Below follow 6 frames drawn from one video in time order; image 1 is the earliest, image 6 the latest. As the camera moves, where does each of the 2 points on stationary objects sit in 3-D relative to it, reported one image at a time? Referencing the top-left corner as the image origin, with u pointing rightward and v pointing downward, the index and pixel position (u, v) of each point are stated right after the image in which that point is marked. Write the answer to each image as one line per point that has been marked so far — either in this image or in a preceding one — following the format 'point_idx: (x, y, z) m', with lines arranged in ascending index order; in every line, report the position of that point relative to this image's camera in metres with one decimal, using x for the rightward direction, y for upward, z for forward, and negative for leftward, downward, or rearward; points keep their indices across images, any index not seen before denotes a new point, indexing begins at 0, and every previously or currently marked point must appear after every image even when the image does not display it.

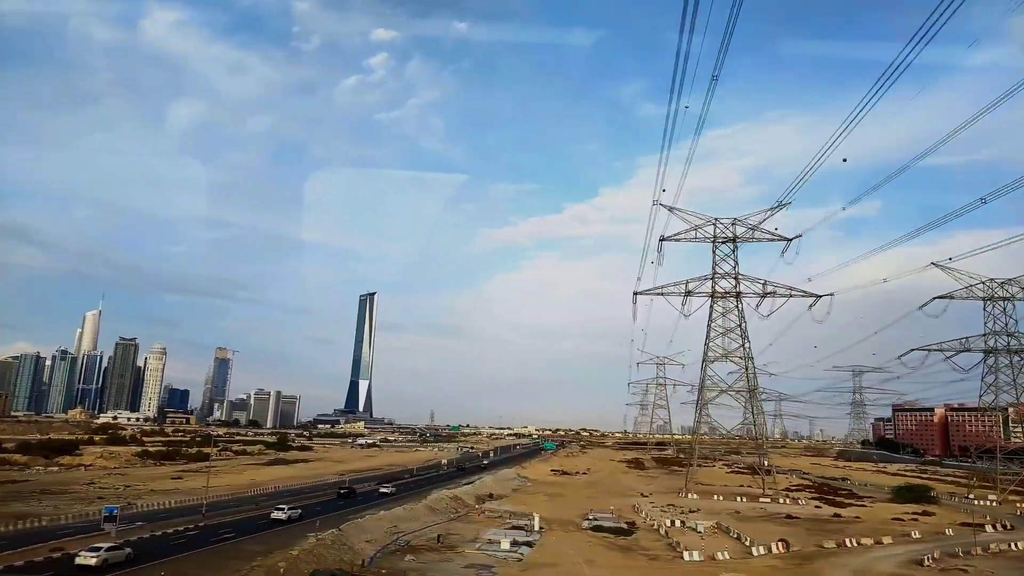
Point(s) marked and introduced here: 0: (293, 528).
0: (-6.4, -7.3, +17.7) m
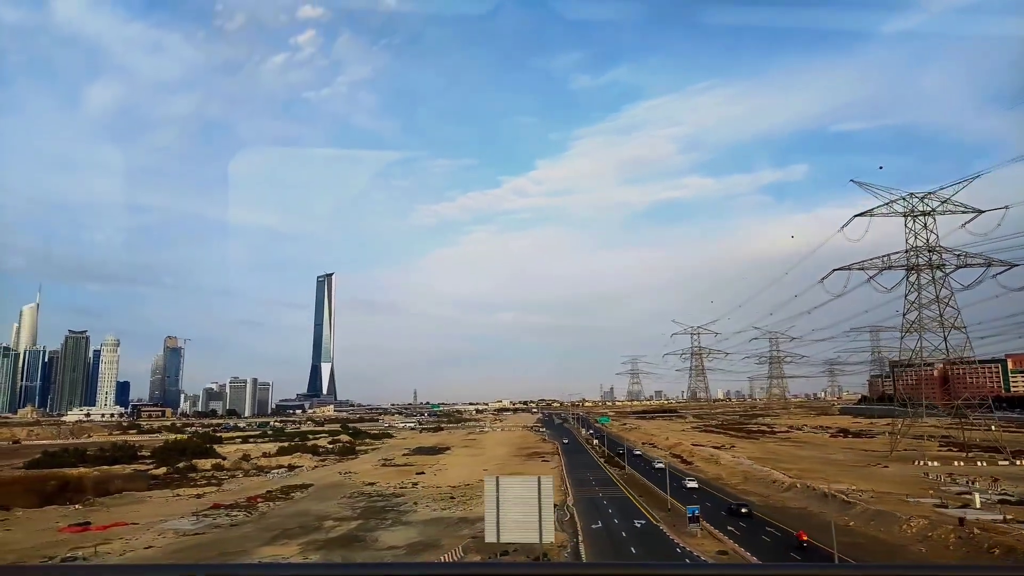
0: (+9.0, -7.1, +17.9) m
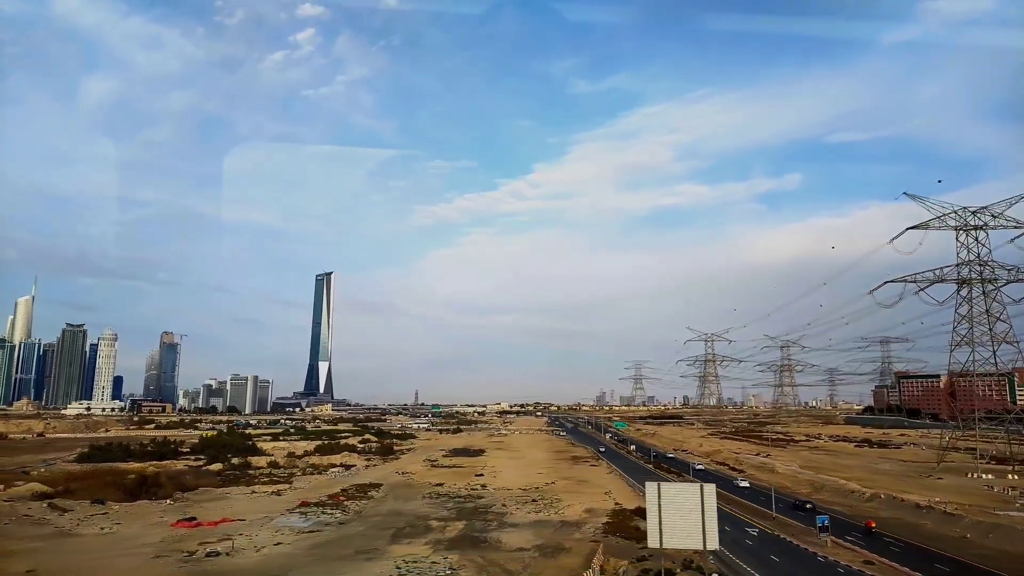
0: (+12.5, -7.5, +18.2) m
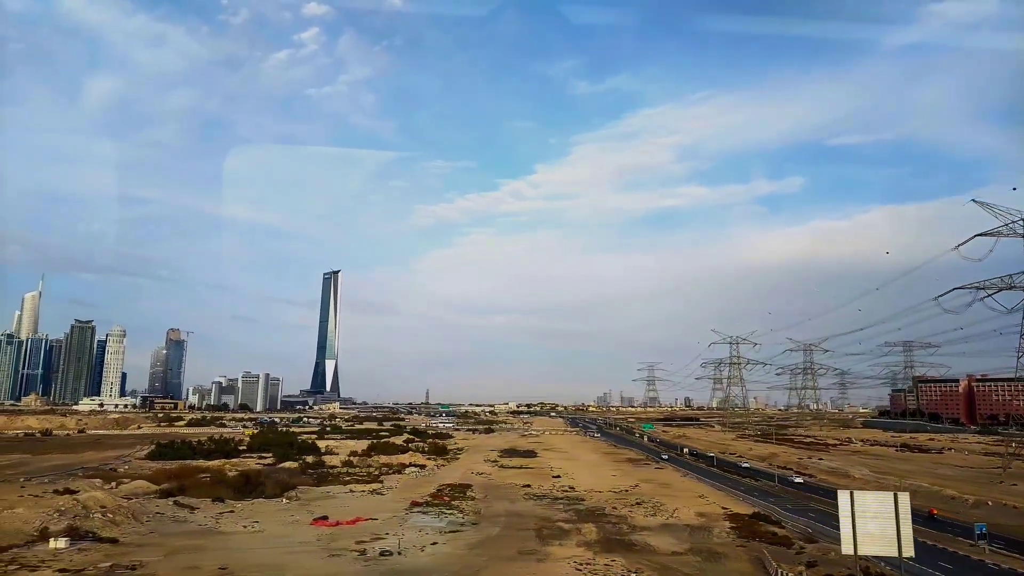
0: (+17.0, -7.8, +18.4) m
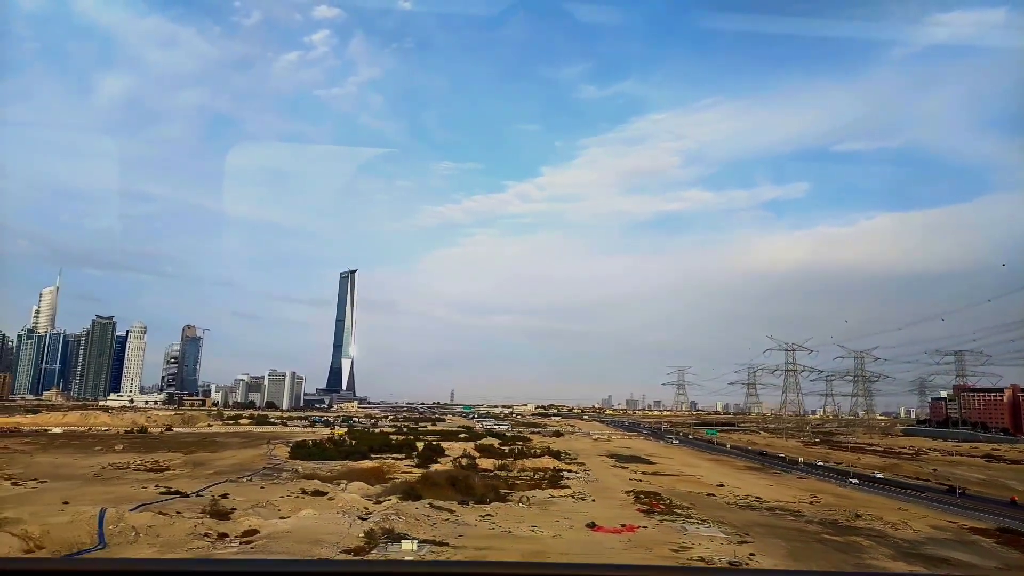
0: (+26.6, -8.7, +18.7) m
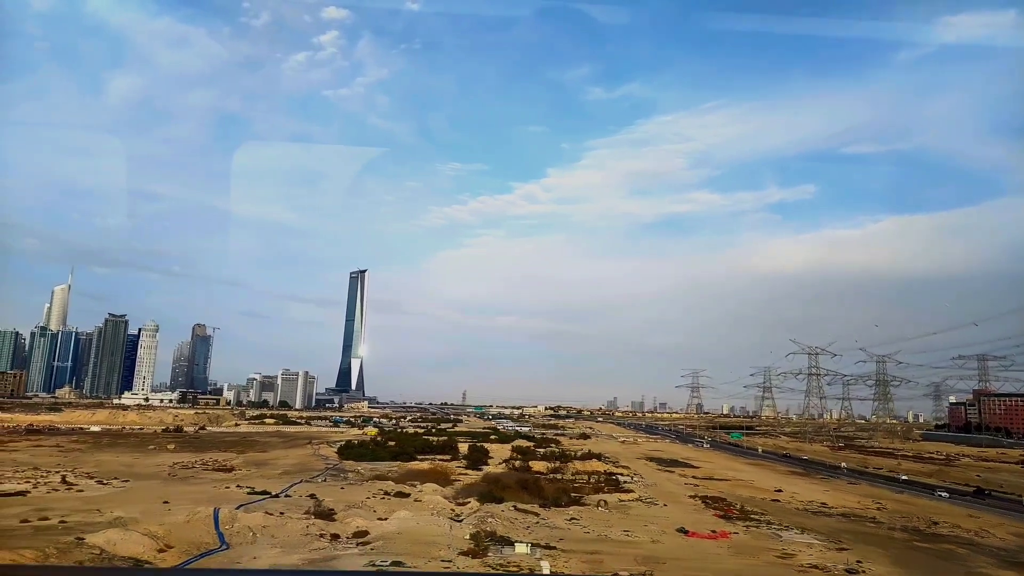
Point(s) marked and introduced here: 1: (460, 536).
0: (+30.0, -9.1, +18.7) m
1: (-1.8, -8.3, +19.9) m
